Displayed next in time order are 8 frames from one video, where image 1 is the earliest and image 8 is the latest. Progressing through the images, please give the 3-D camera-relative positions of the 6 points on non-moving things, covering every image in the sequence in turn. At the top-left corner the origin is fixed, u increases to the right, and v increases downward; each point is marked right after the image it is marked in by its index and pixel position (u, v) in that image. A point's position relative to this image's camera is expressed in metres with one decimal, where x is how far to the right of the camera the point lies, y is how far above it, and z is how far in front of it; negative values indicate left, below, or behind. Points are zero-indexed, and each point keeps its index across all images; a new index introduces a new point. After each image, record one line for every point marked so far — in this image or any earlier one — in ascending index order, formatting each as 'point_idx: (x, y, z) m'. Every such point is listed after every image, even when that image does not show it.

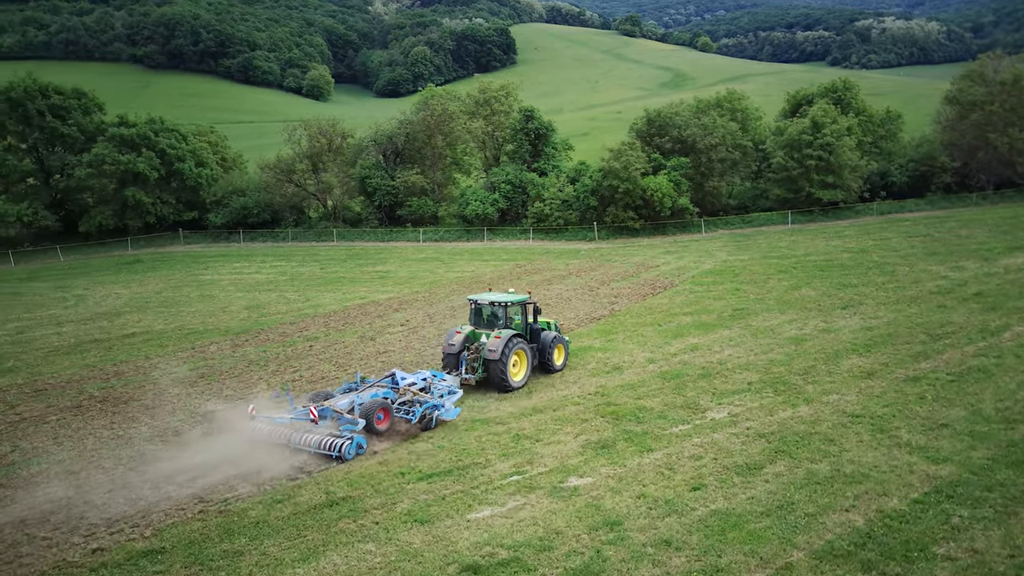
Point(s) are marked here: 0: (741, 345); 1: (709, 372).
0: (+4.7, -1.2, +17.7) m
1: (+3.6, -1.6, +15.6) m
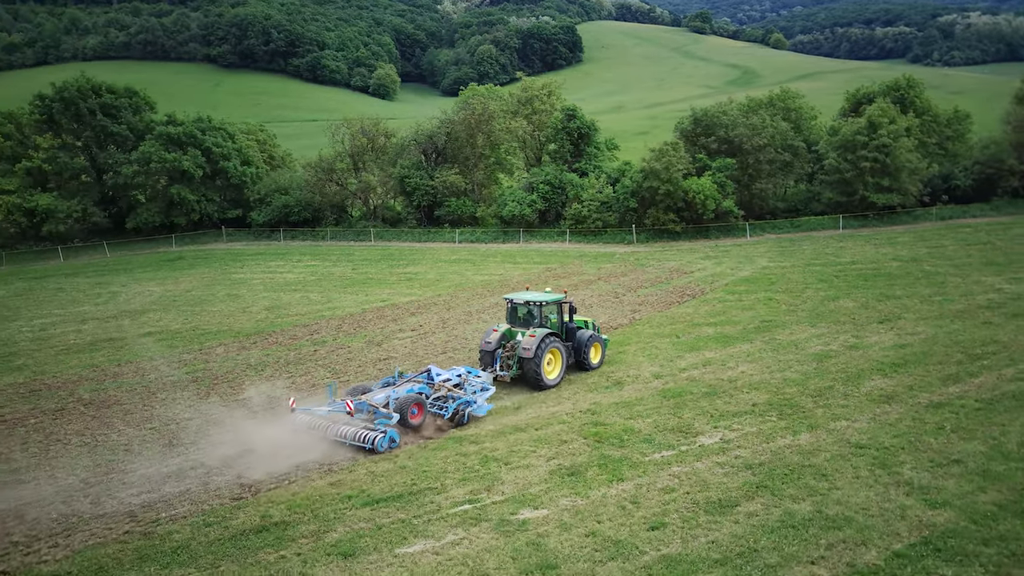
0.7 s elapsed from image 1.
0: (+4.7, -1.4, +16.6) m
1: (+3.4, -1.8, +14.6) m
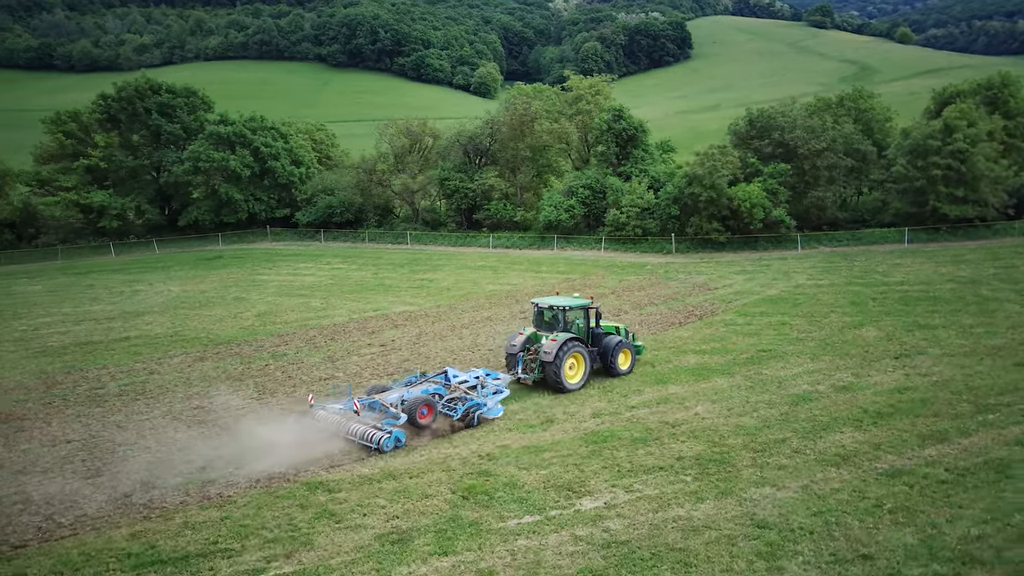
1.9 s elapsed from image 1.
0: (+3.5, -1.9, +14.6) m
1: (+2.0, -2.2, +12.7) m
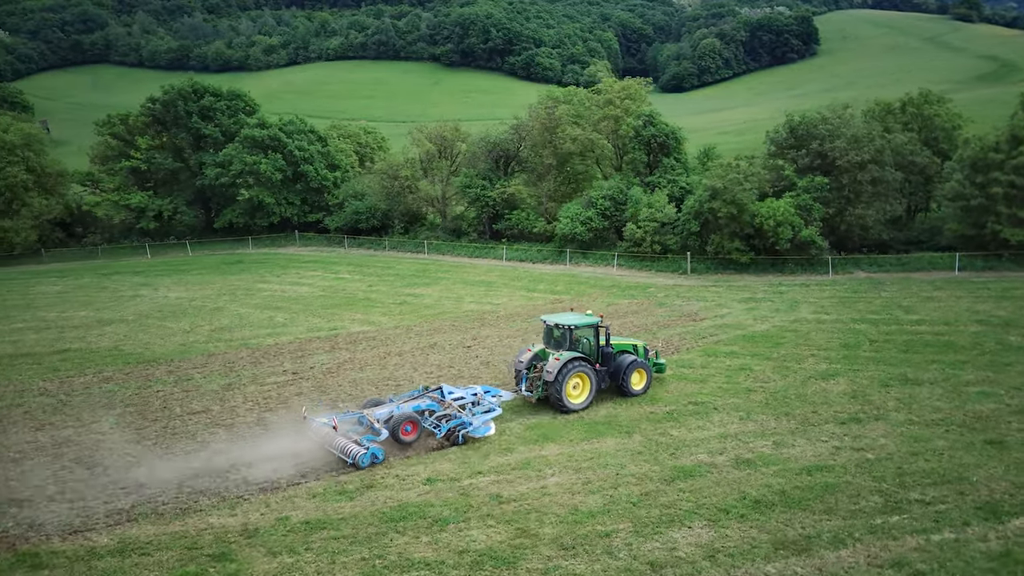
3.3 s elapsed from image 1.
0: (+1.1, -2.7, +12.4) m
1: (-0.8, -2.9, +10.8) m
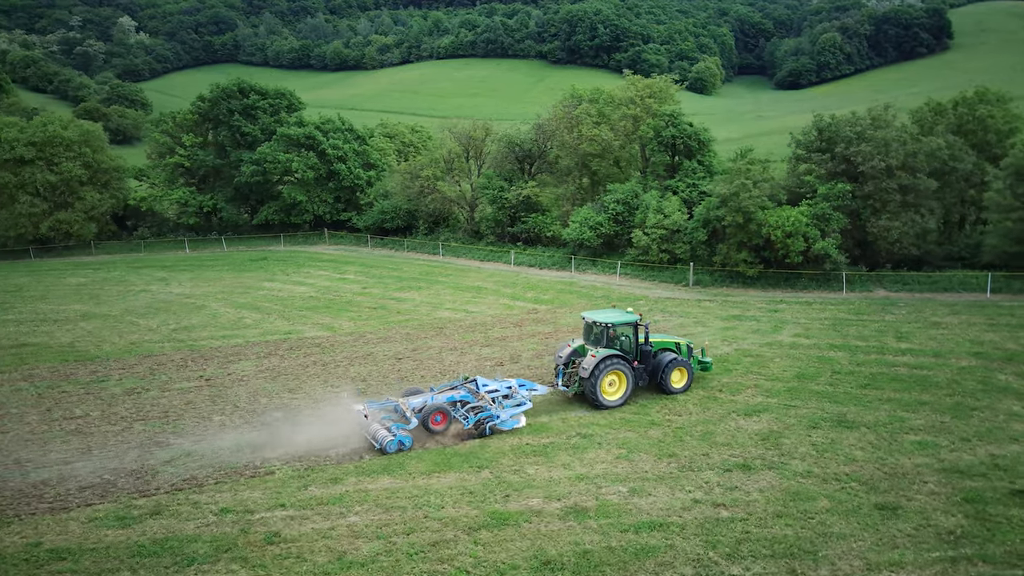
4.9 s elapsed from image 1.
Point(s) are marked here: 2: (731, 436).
0: (-1.5, -2.9, +11.2) m
1: (-3.6, -3.1, +9.9) m
2: (+3.6, -2.4, +13.9) m
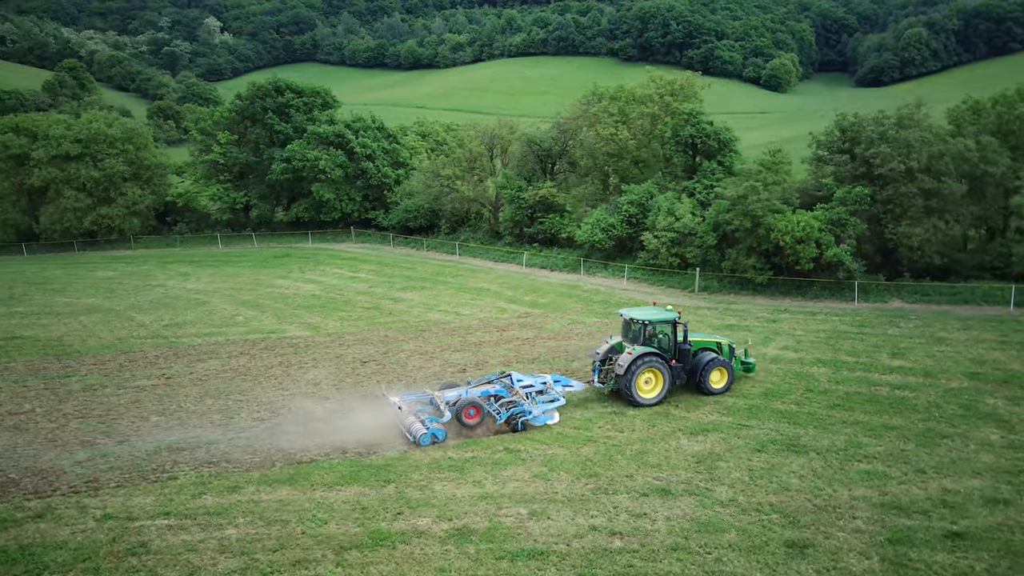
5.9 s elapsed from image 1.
0: (-3.0, -3.0, +10.8) m
1: (-5.2, -3.2, +9.7) m
2: (+2.4, -2.6, +13.0) m
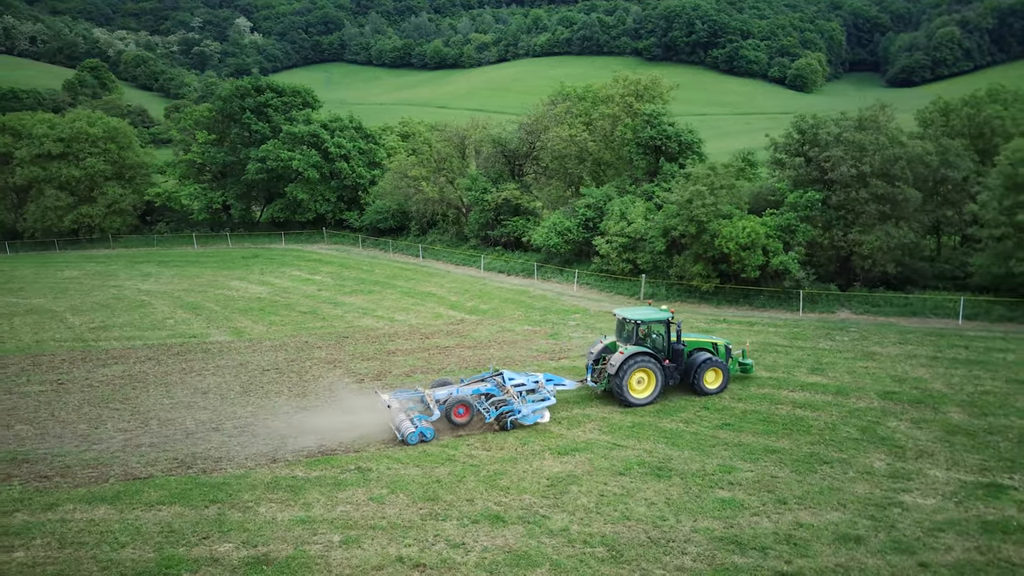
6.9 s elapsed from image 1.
0: (-5.3, -3.1, +10.3) m
1: (-7.5, -3.3, +9.2) m
2: (+0.1, -2.8, +12.3) m
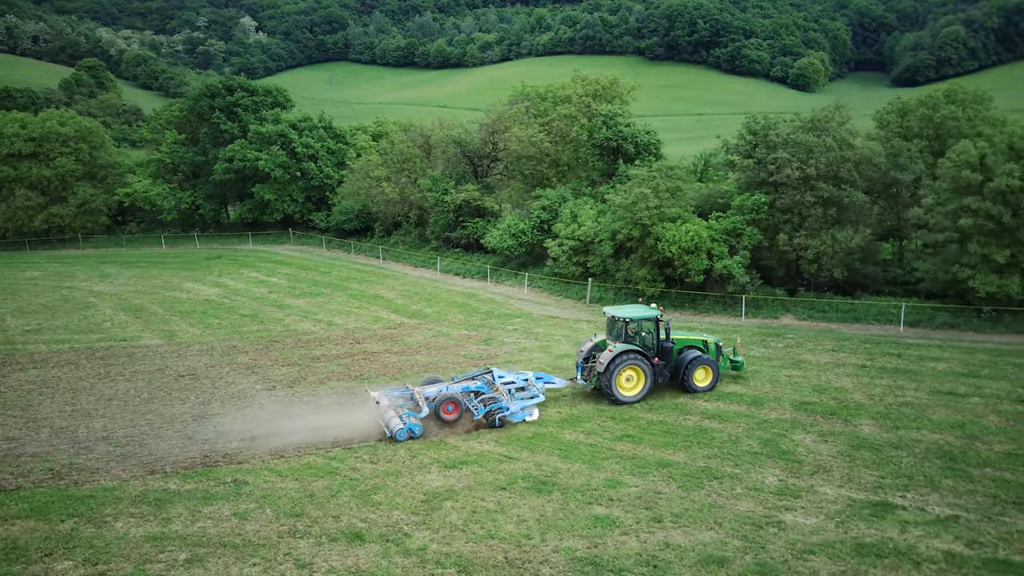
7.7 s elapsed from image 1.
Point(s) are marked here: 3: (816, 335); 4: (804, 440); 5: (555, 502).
0: (-7.1, -3.2, +9.9) m
1: (-9.3, -3.3, +8.9) m
2: (-1.6, -2.9, +11.9) m
3: (+7.0, -1.1, +19.7) m
4: (+4.7, -2.4, +13.5) m
5: (+0.7, -2.9, +11.4) m
